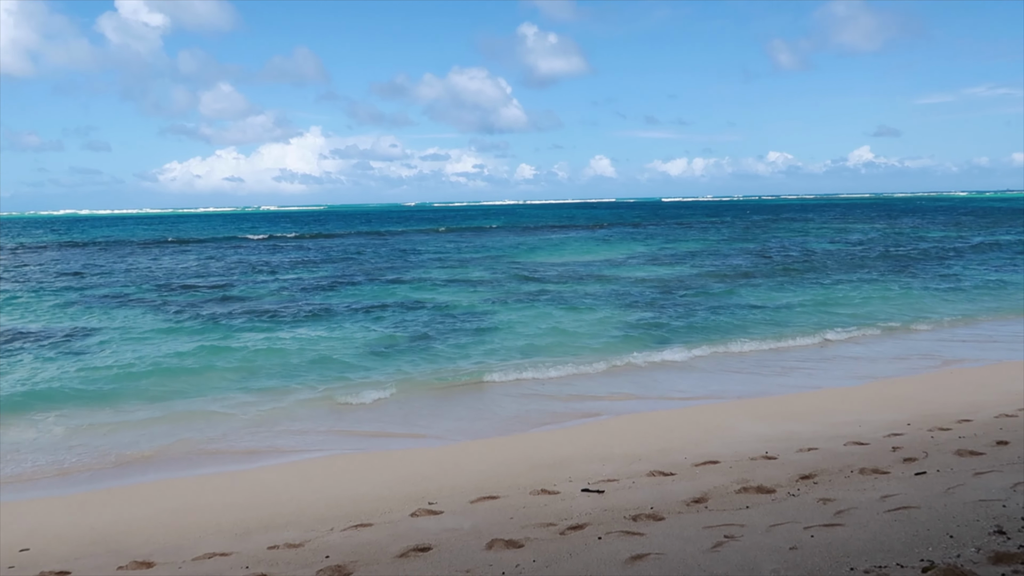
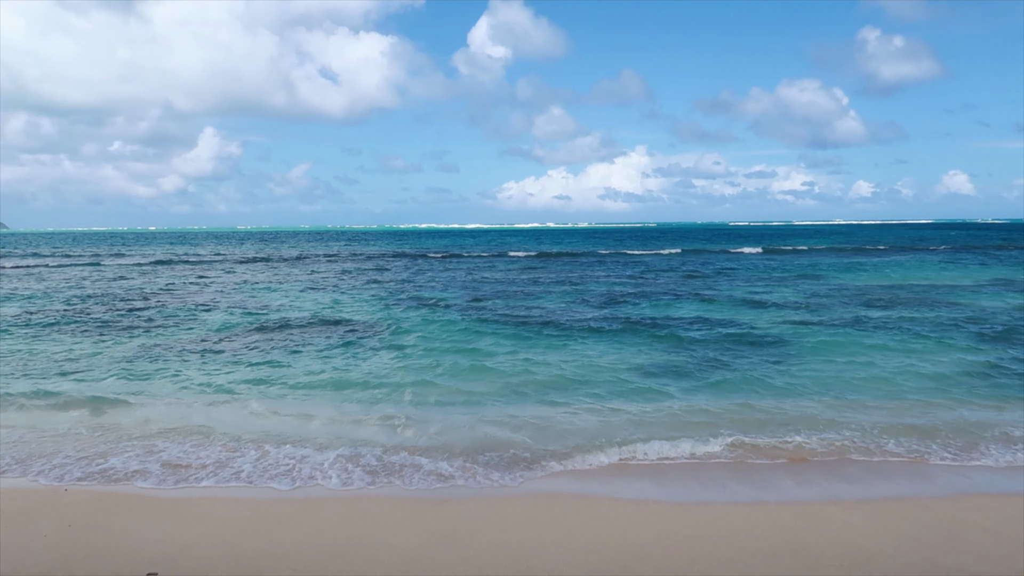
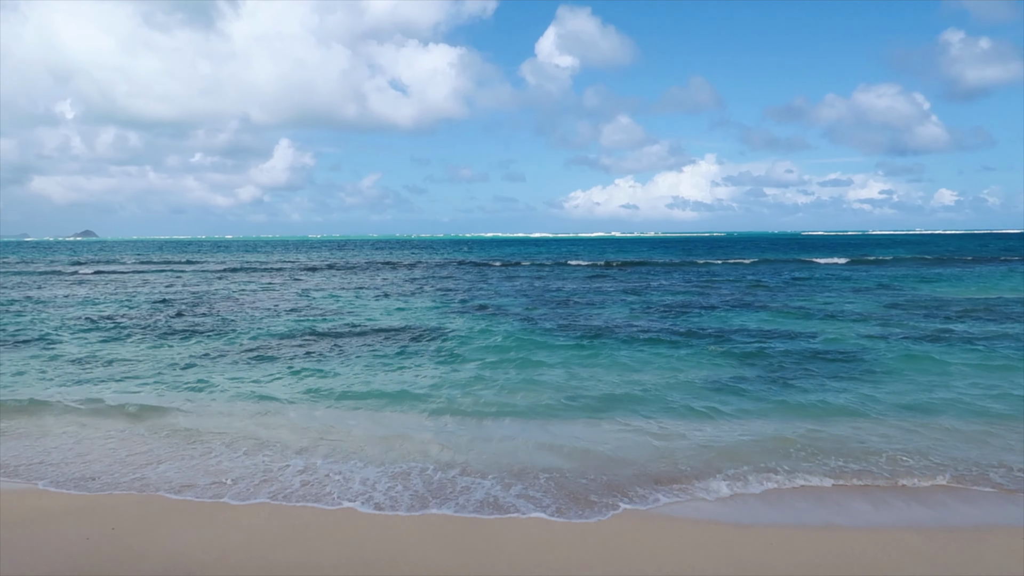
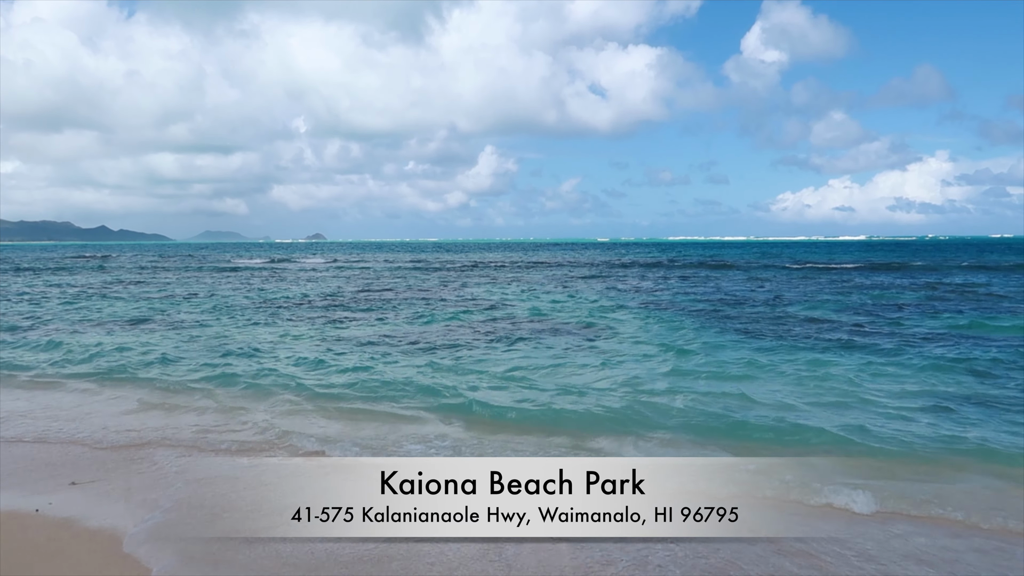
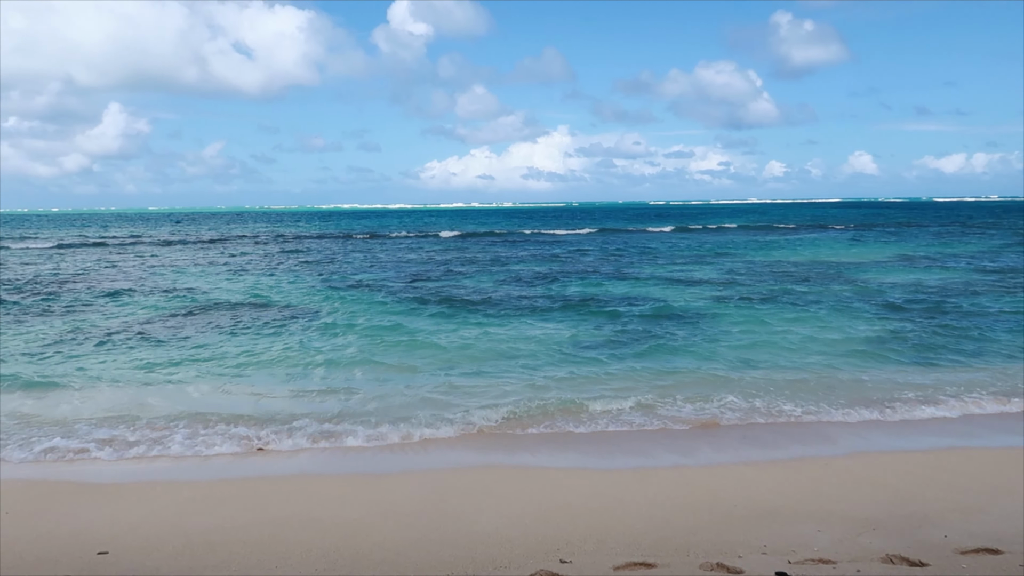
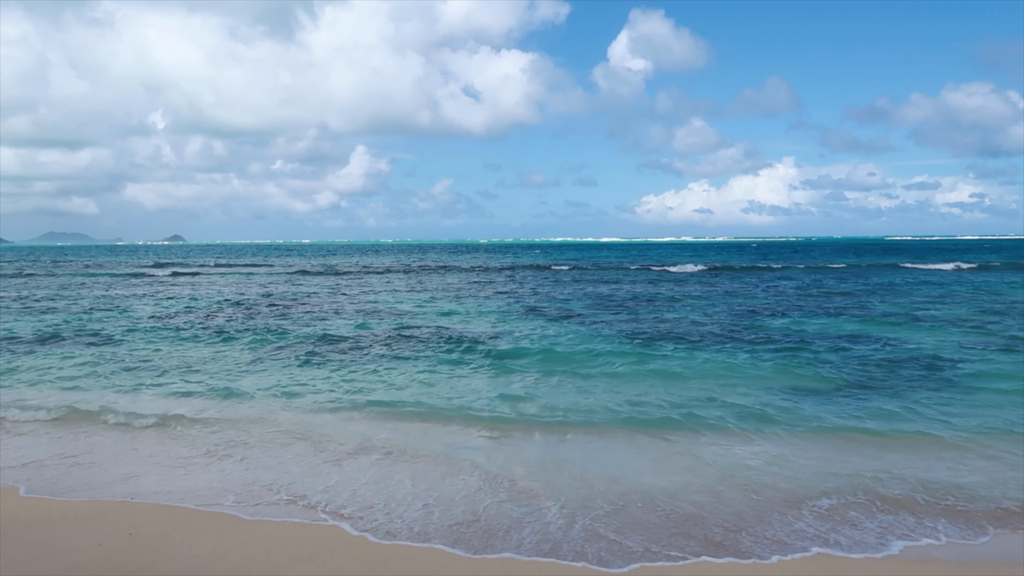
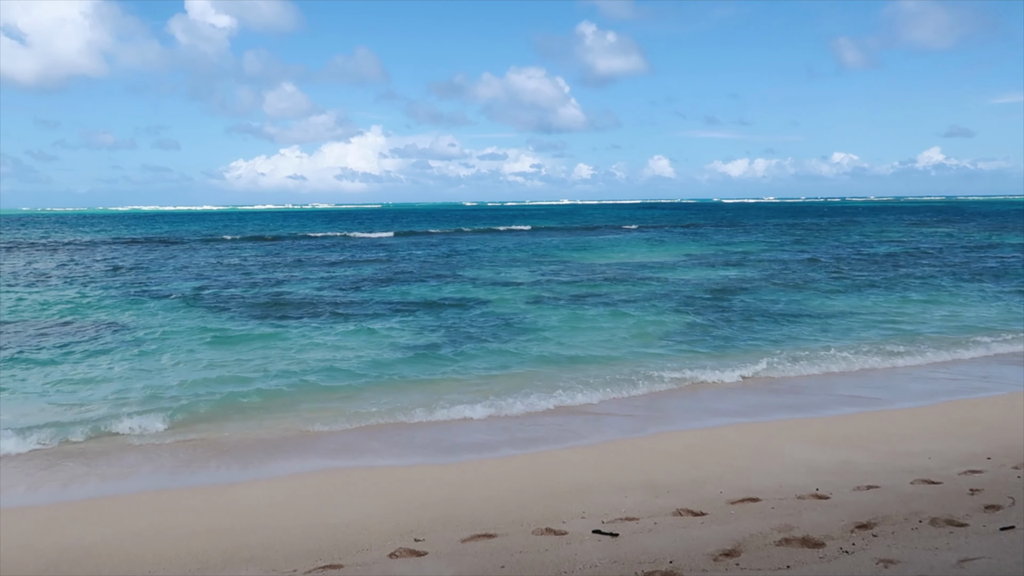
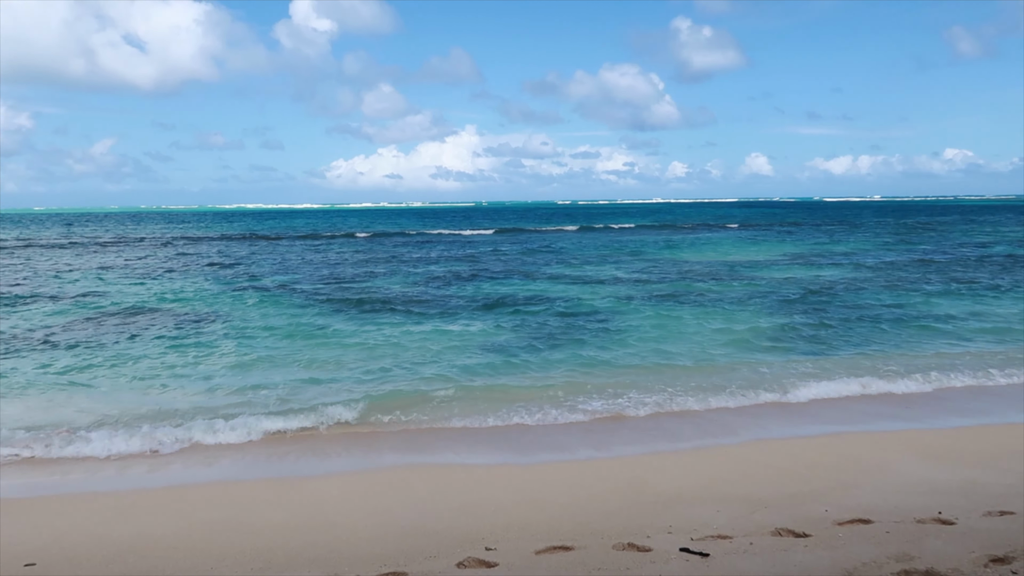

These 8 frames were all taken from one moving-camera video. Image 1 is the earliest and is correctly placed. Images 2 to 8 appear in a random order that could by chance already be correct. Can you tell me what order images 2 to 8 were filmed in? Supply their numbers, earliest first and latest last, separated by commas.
7, 8, 5, 2, 3, 6, 4
